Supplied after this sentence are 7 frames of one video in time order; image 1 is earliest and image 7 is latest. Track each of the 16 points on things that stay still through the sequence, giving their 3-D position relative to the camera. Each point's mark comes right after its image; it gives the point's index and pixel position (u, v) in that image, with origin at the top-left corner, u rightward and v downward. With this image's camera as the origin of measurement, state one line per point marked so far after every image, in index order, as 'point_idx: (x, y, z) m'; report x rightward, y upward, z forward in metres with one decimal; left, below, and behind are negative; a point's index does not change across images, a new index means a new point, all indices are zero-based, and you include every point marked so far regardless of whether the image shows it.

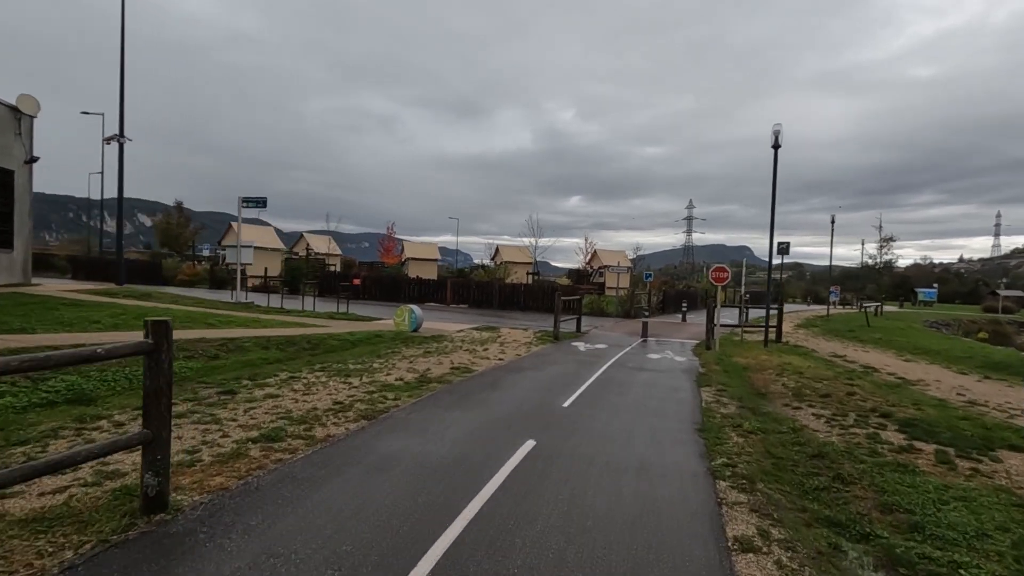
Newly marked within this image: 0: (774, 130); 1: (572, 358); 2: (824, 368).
0: (+8.0, +4.8, +16.3) m
1: (+1.6, -1.8, +13.4) m
2: (+7.5, -1.9, +12.9) m
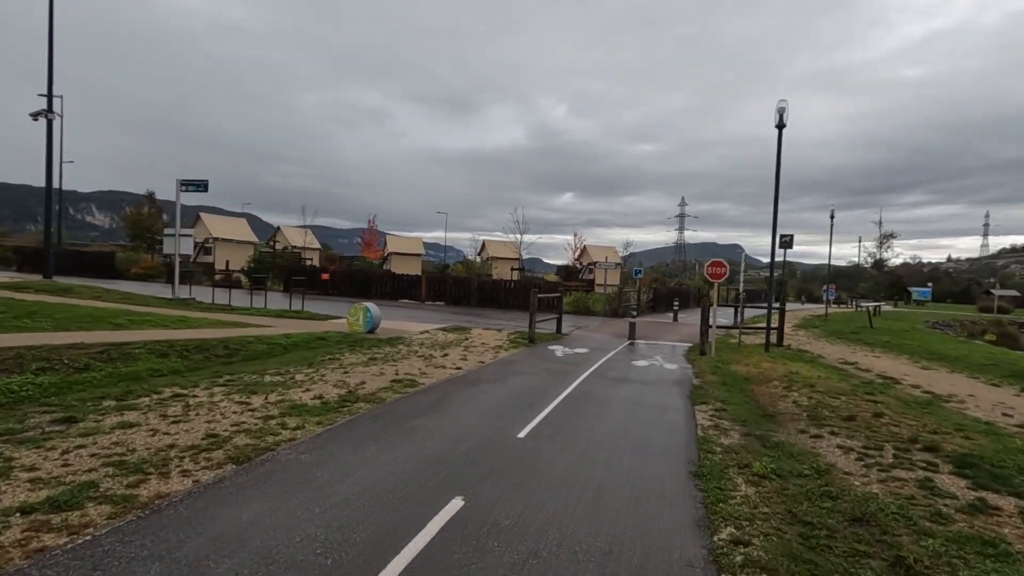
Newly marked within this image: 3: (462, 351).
0: (+7.2, +4.9, +14.4) m
1: (+0.8, -1.7, +11.5) m
2: (+6.7, -1.9, +11.1) m
3: (-1.2, -1.5, +12.6) m
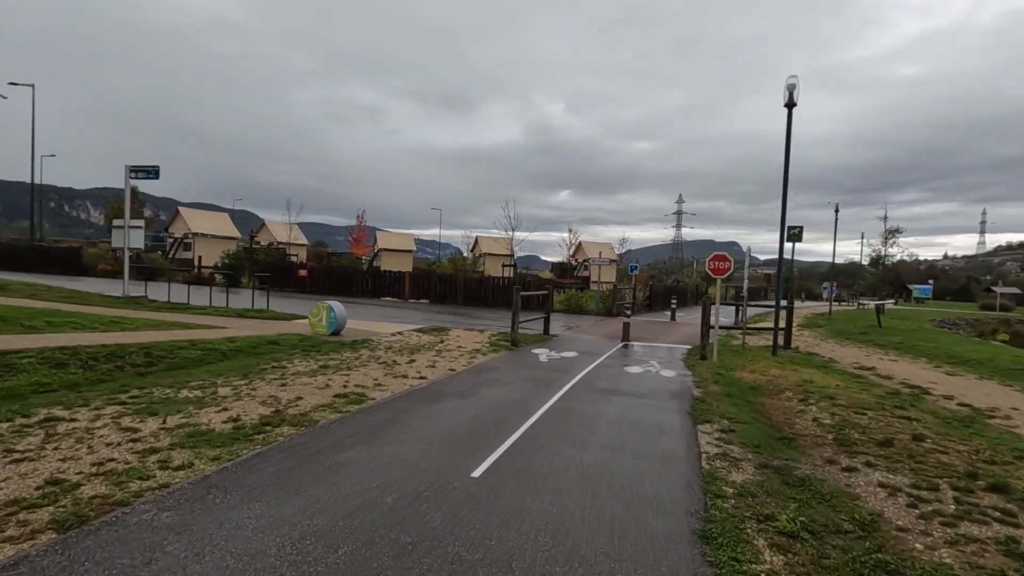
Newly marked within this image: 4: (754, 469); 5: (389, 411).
0: (+6.7, +4.9, +13.0) m
1: (+0.3, -1.6, +10.1) m
2: (+6.2, -1.8, +9.7) m
3: (-1.6, -1.4, +11.2) m
4: (+2.6, -1.9, +5.7) m
5: (-1.6, -1.6, +7.0) m
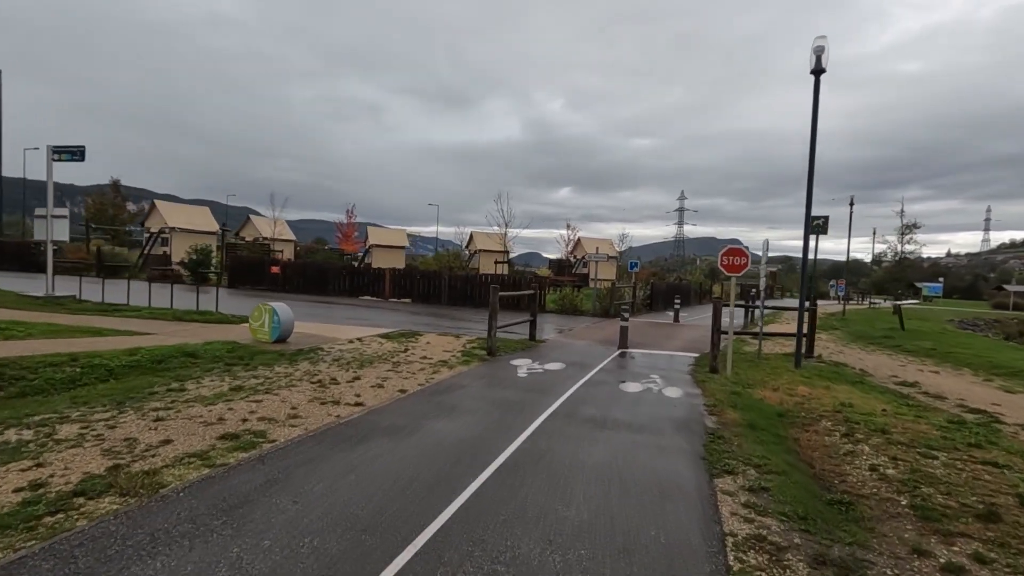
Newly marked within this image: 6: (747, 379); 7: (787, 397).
0: (+6.2, +4.9, +11.0) m
1: (-0.2, -1.6, +8.1) m
2: (+5.7, -1.9, +7.7) m
3: (-2.2, -1.4, +9.2) m
4: (+2.1, -2.0, +3.7) m
5: (-2.1, -1.6, +5.0) m
6: (+4.4, -1.7, +10.1) m
7: (+4.5, -1.8, +8.8) m
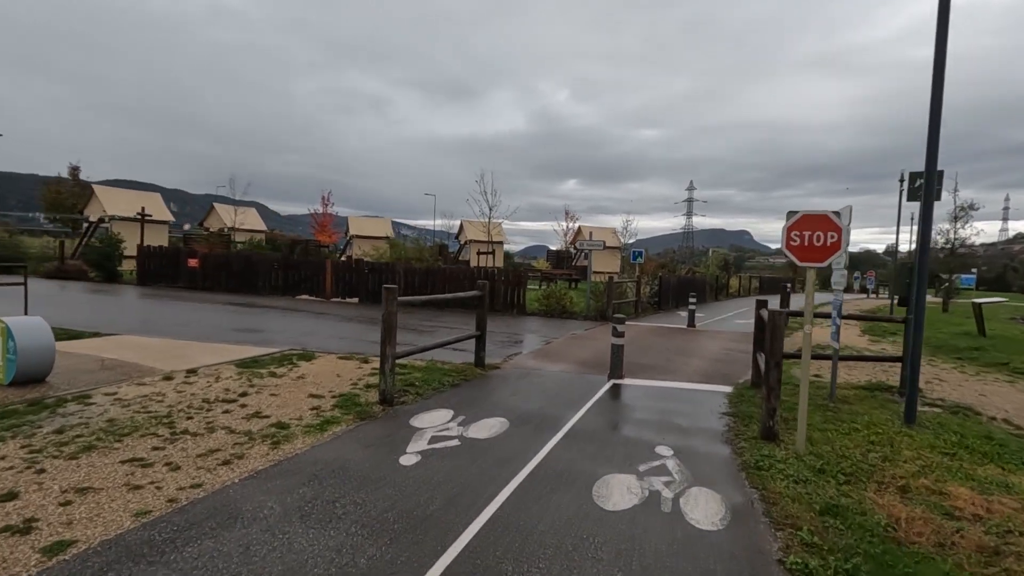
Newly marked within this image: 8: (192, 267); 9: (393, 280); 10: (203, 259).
0: (+5.0, +4.9, +6.2) m
1: (-1.4, -1.7, +3.5) m
2: (+4.6, -1.9, +3.0) m
3: (-3.3, -1.5, +4.6) m
4: (+0.8, -2.1, -0.9) m
5: (-3.3, -1.7, +0.4) m
6: (+3.3, -1.7, +5.4) m
7: (+3.4, -1.8, +4.1) m
8: (-11.7, +0.8, +19.6) m
9: (-4.1, +0.3, +18.1) m
10: (-11.3, +1.1, +19.7) m
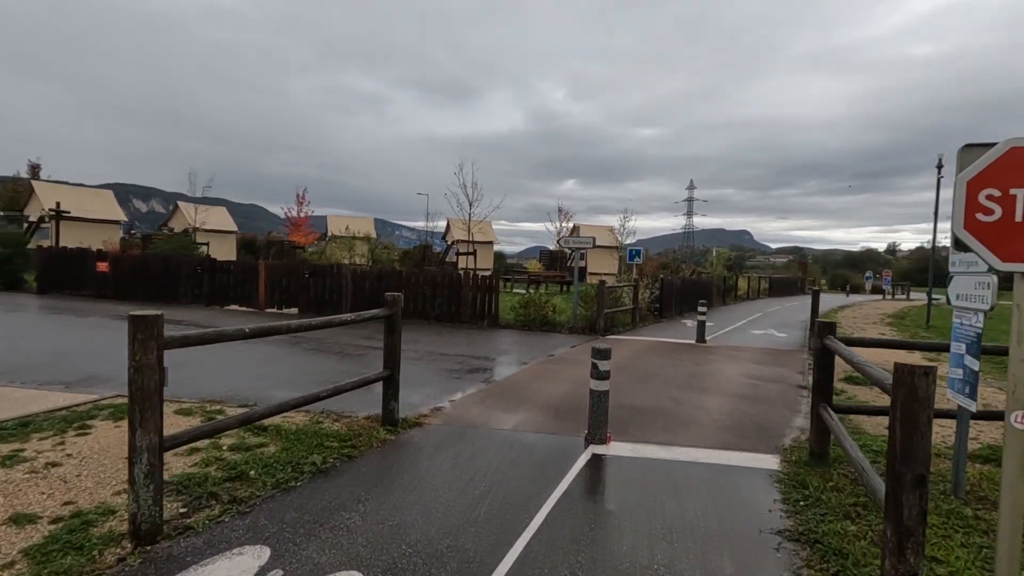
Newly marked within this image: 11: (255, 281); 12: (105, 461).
0: (+4.2, +4.8, +3.0) m
1: (-2.2, -1.9, +0.3) m
2: (+3.7, -2.0, -0.2) m
3: (-4.1, -1.7, +1.4) m
4: (0.0, -2.2, -4.1) m
5: (-4.1, -1.9, -2.8) m
6: (+2.5, -1.9, +2.2) m
7: (+2.5, -2.0, +0.9) m
8: (-12.5, +0.5, +16.4) m
9: (-4.9, +0.1, +14.9) m
10: (-12.1, +0.8, +16.5) m
11: (-7.5, +0.2, +15.7) m
12: (-3.6, -1.5, +4.7) m
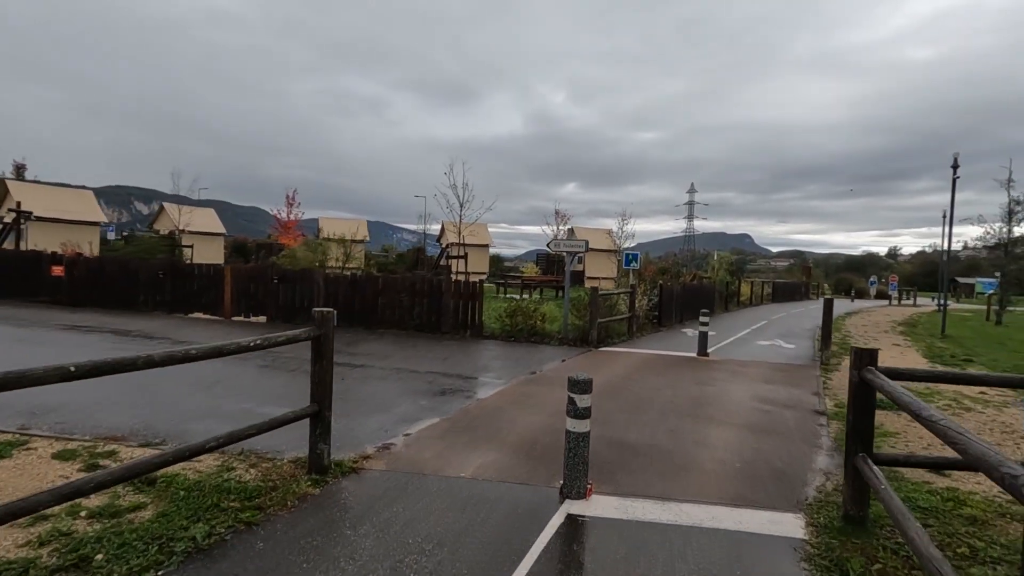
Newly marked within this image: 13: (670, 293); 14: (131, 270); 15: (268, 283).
0: (+3.8, +4.7, +1.8) m
1: (-2.6, -2.0, -0.9) m
2: (+3.4, -2.1, -1.4) m
3: (-4.5, -1.8, +0.3) m
4: (-0.4, -2.3, -5.3) m
5: (-4.5, -2.0, -4.0) m
6: (+2.1, -2.0, +1.0) m
7: (+2.1, -2.1, -0.3) m
8: (-12.9, +0.4, +15.3) m
9: (-5.3, -0.1, +13.7) m
10: (-12.5, +0.6, +15.4) m
11: (-7.8, 0.0, +14.5) m
12: (-3.9, -1.6, +3.5) m
13: (+5.7, -0.1, +19.4) m
14: (-10.6, +0.5, +15.0) m
15: (-6.4, +0.1, +14.1) m
